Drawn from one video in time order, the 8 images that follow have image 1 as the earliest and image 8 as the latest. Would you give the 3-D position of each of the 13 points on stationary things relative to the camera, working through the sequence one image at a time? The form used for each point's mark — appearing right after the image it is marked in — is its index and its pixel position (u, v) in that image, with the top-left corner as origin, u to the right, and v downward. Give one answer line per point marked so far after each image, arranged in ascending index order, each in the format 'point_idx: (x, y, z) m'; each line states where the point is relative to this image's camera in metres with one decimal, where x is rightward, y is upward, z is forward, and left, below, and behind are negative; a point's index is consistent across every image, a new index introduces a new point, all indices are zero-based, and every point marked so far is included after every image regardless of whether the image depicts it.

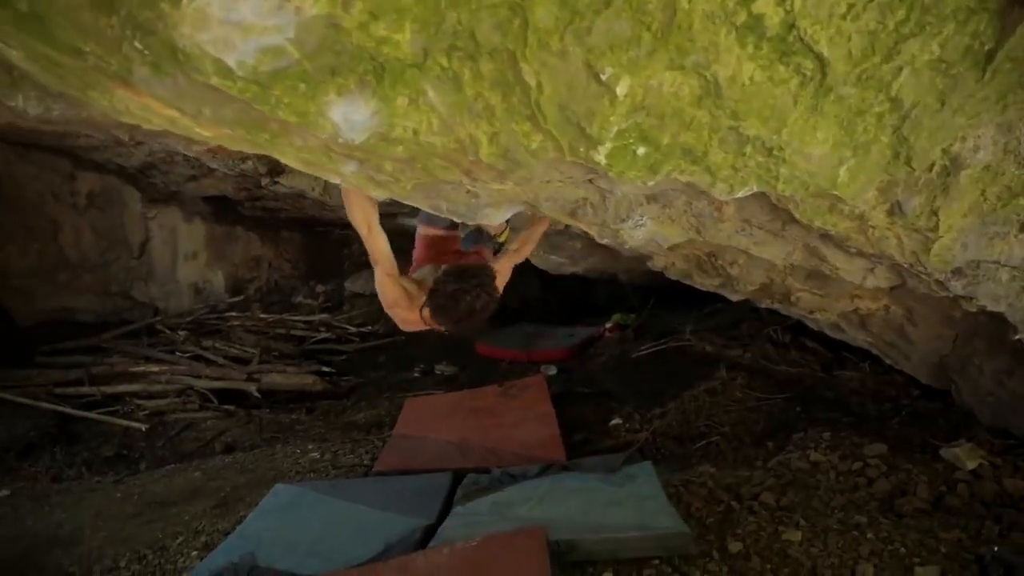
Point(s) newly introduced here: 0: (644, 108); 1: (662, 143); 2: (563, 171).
0: (+0.4, +0.5, +2.2) m
1: (+0.4, +0.4, +2.3) m
2: (+0.2, +0.4, +2.6) m
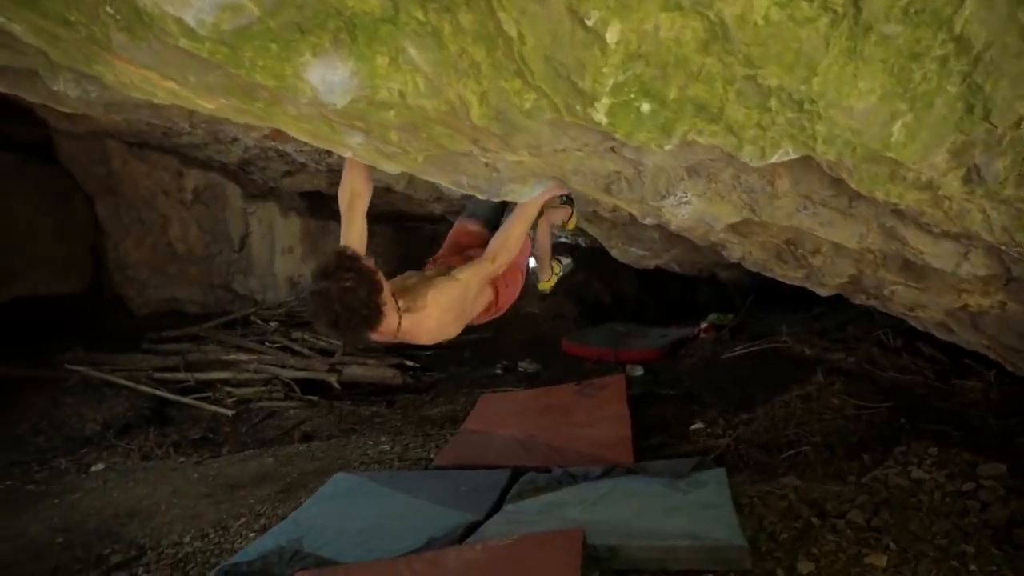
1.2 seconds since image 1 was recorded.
0: (+0.3, +0.6, +2.0) m
1: (+0.4, +0.5, +2.1) m
2: (+0.2, +0.4, +2.4) m
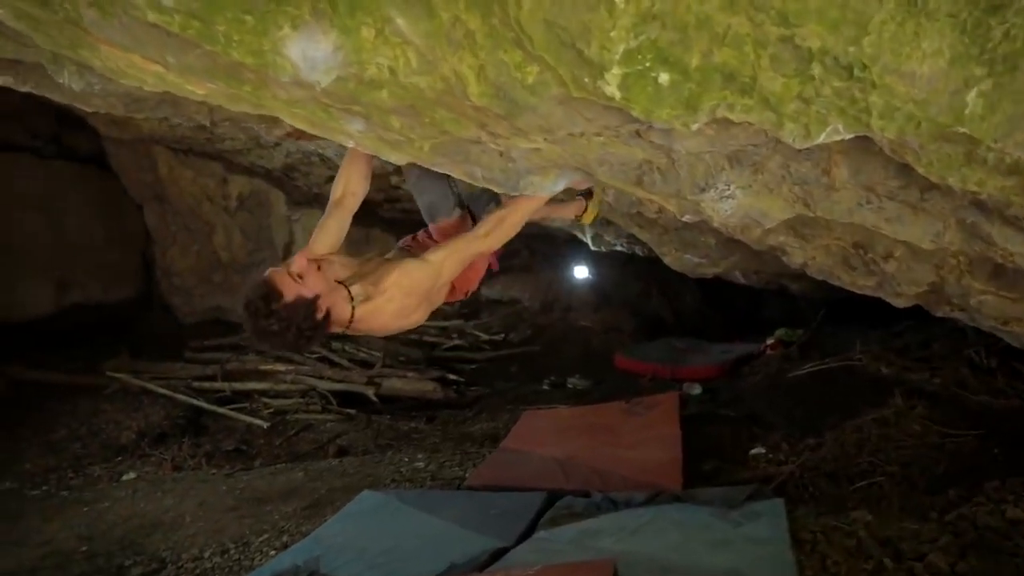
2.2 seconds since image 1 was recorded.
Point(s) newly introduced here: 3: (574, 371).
0: (+0.3, +0.6, +1.7) m
1: (+0.4, +0.5, +1.8) m
2: (+0.2, +0.4, +2.1) m
3: (+0.7, -0.9, +8.3) m
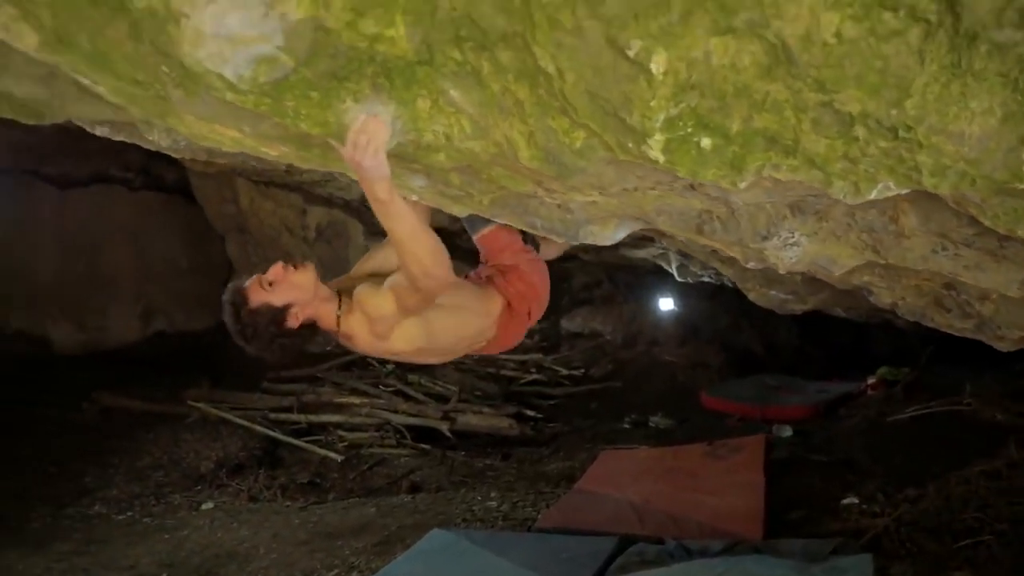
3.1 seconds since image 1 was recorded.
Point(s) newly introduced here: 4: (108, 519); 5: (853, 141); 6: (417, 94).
0: (+0.4, +0.4, +1.8) m
1: (+0.5, +0.3, +1.8) m
2: (+0.3, +0.3, +2.2) m
3: (+1.5, -1.2, +8.2) m
4: (-3.2, -1.8, +6.5) m
5: (+0.8, +0.3, +1.8) m
6: (-0.2, +0.5, +2.0) m
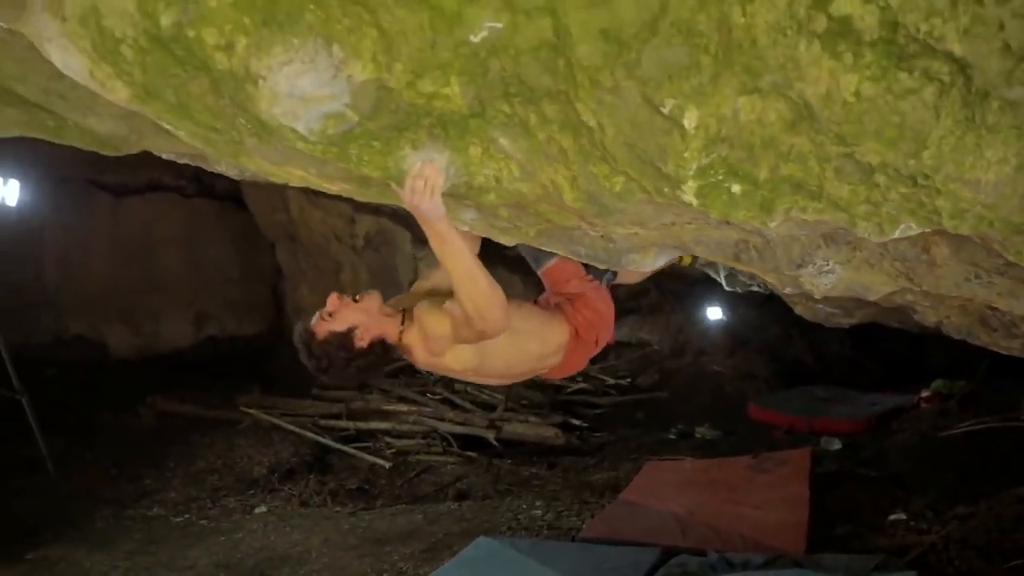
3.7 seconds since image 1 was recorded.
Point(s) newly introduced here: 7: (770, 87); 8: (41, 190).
0: (+0.5, +0.3, +1.9) m
1: (+0.6, +0.3, +2.0) m
2: (+0.5, +0.2, +2.3) m
3: (+1.9, -1.3, +8.3) m
4: (-2.9, -1.9, +6.8) m
5: (+0.9, +0.2, +2.0) m
6: (-0.1, +0.4, +2.2) m
7: (+0.6, +0.4, +1.8) m
8: (-5.2, +1.1, +9.0) m
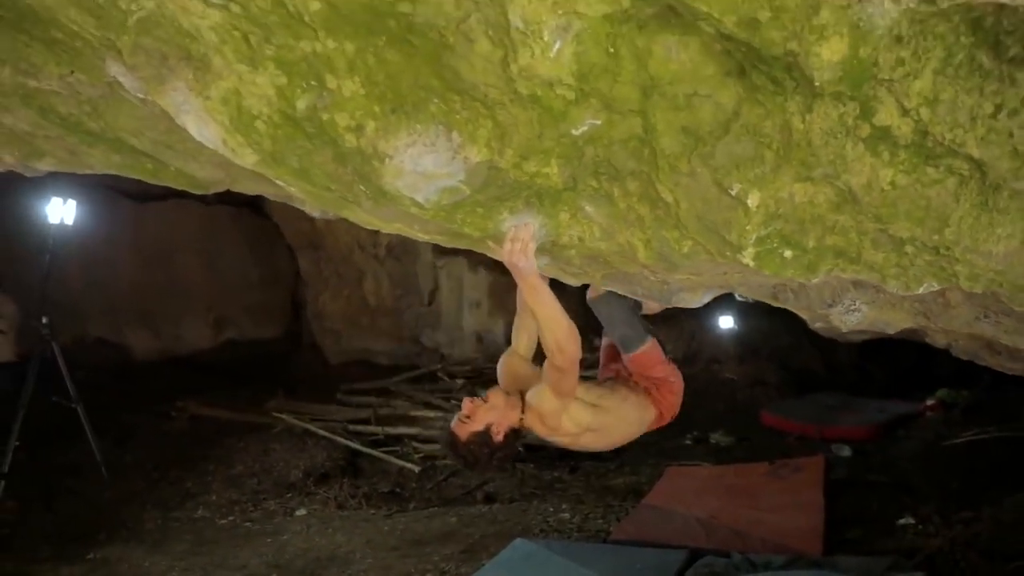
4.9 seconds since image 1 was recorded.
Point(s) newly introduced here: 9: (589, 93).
0: (+0.8, +0.2, +2.3) m
1: (+0.9, +0.1, +2.4) m
2: (+0.7, +0.1, +2.7) m
3: (+2.2, -1.5, +8.7) m
4: (-2.6, -2.1, +7.2) m
5: (+1.1, +0.1, +2.4) m
6: (+0.1, +0.2, +2.6) m
7: (+0.8, +0.3, +2.2) m
8: (-4.9, +0.9, +9.4) m
9: (+0.2, +0.5, +2.2) m
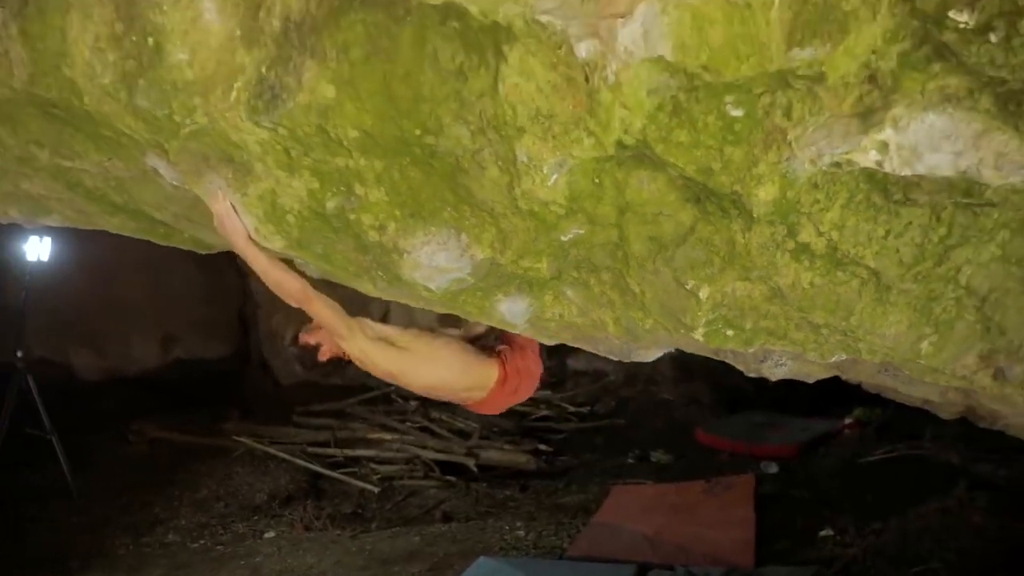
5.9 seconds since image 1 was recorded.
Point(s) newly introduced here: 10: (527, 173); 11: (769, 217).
0: (+0.8, -0.1, +2.9) m
1: (+0.9, -0.1, +3.0) m
2: (+0.7, -0.2, +3.3) m
3: (+1.7, -1.8, +9.4) m
4: (-3.0, -2.4, +7.5) m
5: (+1.1, -0.2, +3.0) m
6: (+0.1, 0.0, +3.1) m
7: (+0.8, 0.0, +2.8) m
8: (-5.4, +0.6, +9.5) m
9: (+0.2, +0.3, +2.7) m
10: (0.0, +0.4, +2.6) m
11: (+0.8, +0.2, +2.6) m
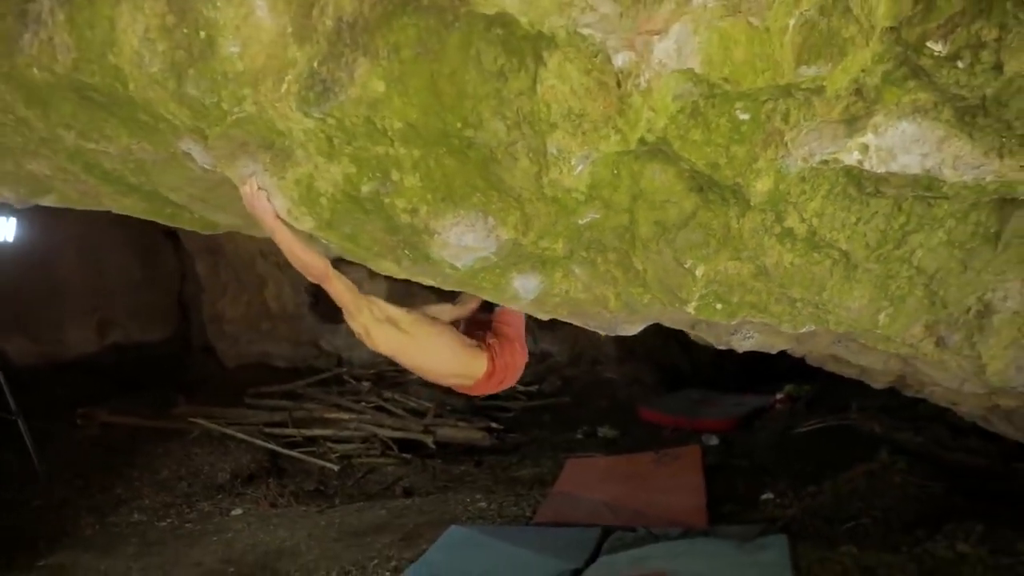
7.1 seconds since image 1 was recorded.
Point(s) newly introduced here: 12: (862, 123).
0: (+0.8, 0.0, +3.3) m
1: (+0.9, -0.1, +3.4) m
2: (+0.7, -0.1, +3.7) m
3: (+1.1, -1.6, +9.9) m
4: (-3.4, -2.2, +7.6) m
5: (+1.2, -0.1, +3.4) m
6: (+0.2, +0.1, +3.5) m
7: (+0.9, +0.1, +3.2) m
8: (-6.0, +0.8, +9.4) m
9: (+0.3, +0.3, +3.1) m
10: (+0.2, +0.5, +3.0) m
11: (+0.9, +0.3, +3.0) m
12: (+1.1, +0.5, +2.6) m
